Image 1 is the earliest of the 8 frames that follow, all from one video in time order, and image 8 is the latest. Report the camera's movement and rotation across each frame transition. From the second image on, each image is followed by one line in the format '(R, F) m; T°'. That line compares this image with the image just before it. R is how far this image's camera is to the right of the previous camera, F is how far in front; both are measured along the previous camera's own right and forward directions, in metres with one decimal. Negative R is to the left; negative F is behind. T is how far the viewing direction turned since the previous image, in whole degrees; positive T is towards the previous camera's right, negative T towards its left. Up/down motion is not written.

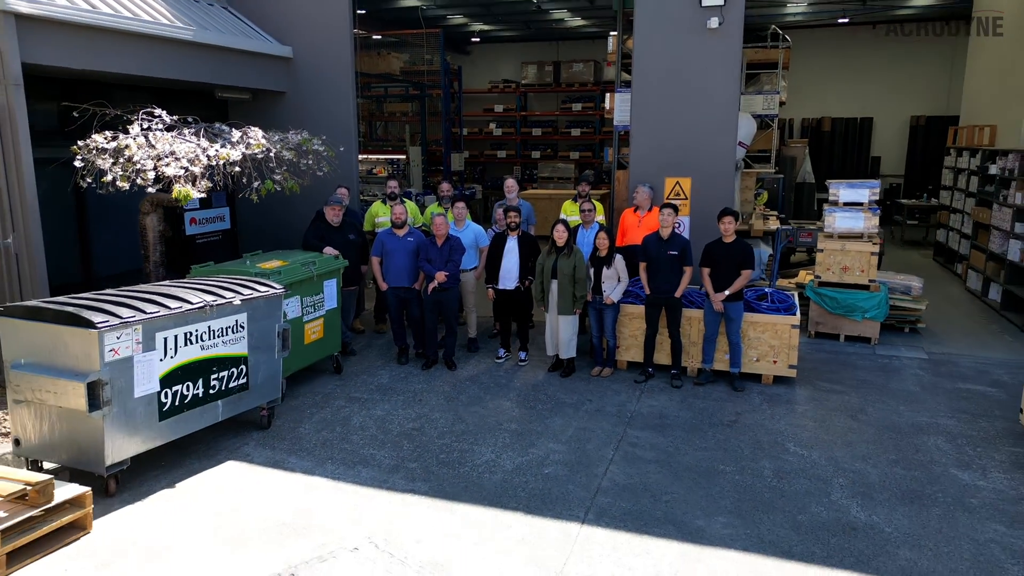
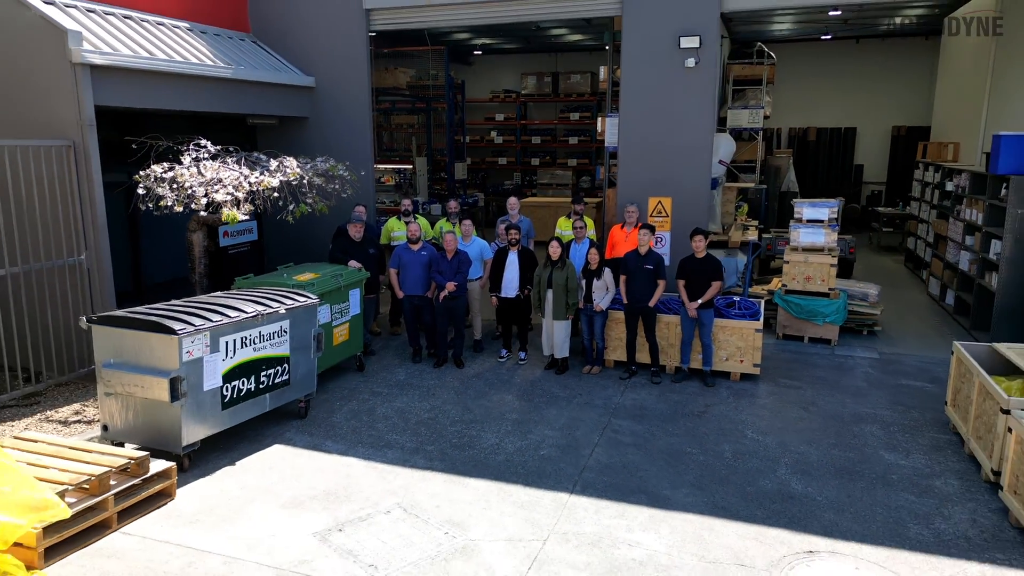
(0.0, -1.0) m; 0°
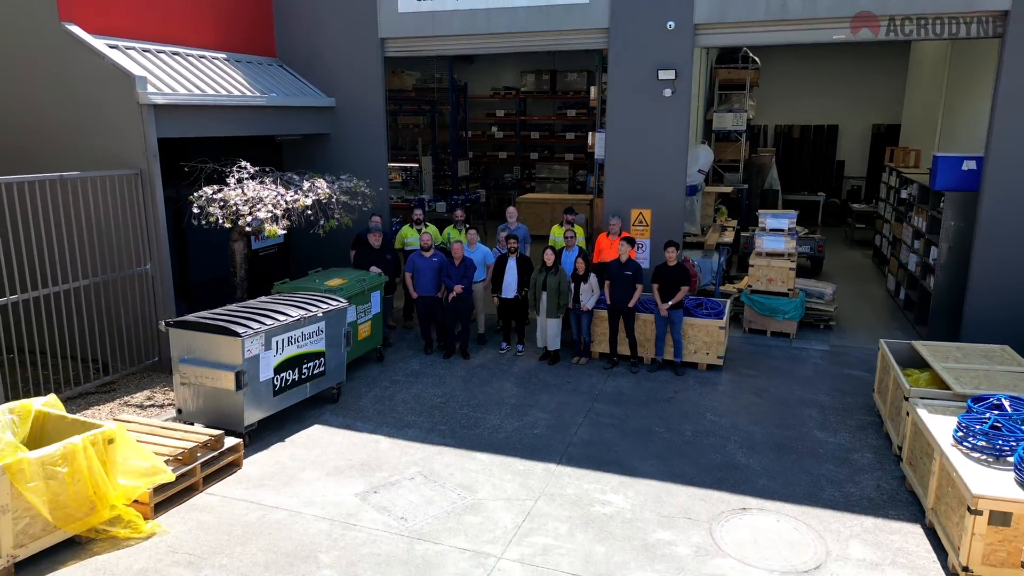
(0.0, -1.2) m; 0°
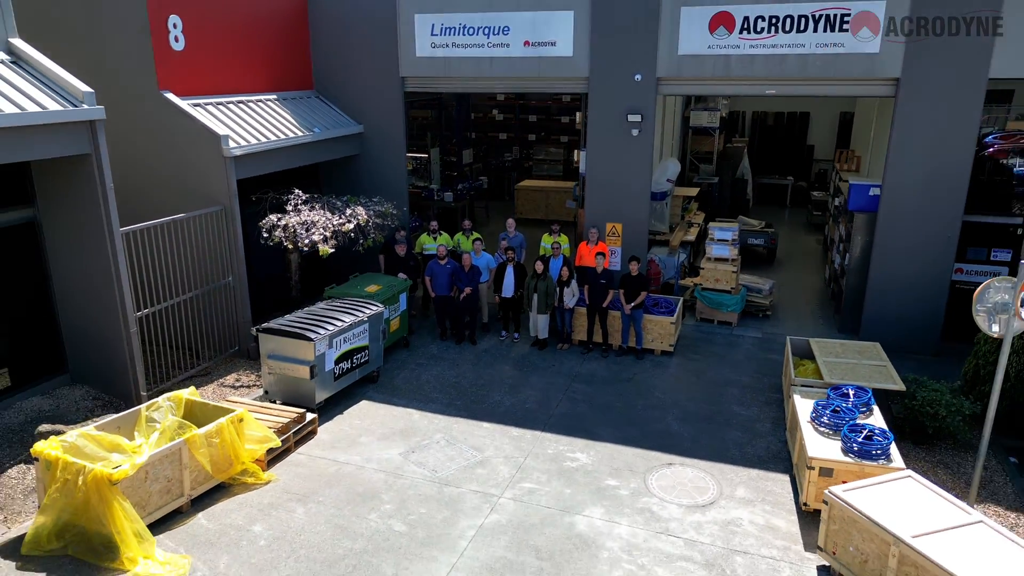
(0.0, -2.4) m; 0°
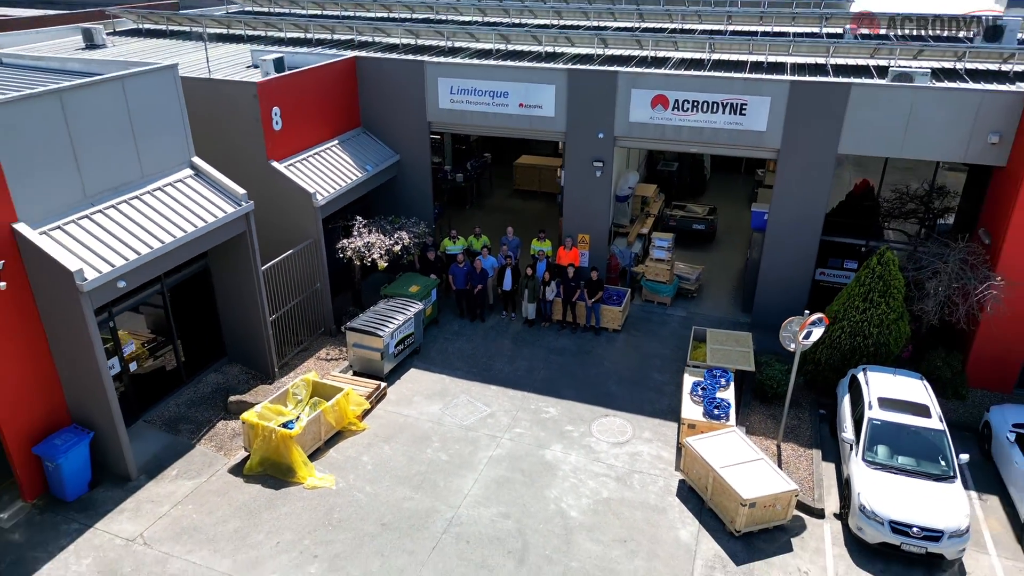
(+0.1, -4.7) m; 0°
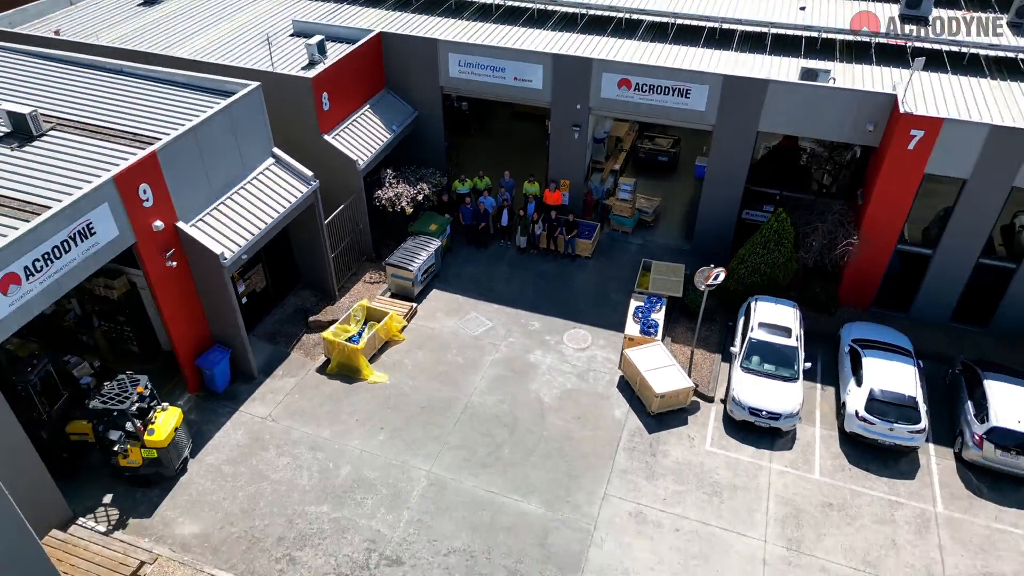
(+0.2, -4.9) m; 0°
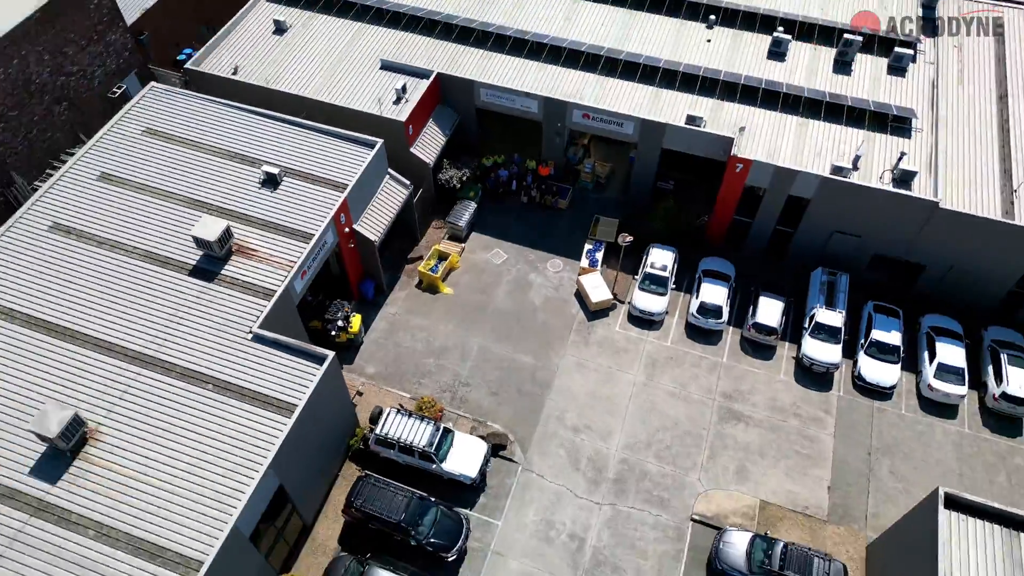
(-0.3, -14.4) m; 0°
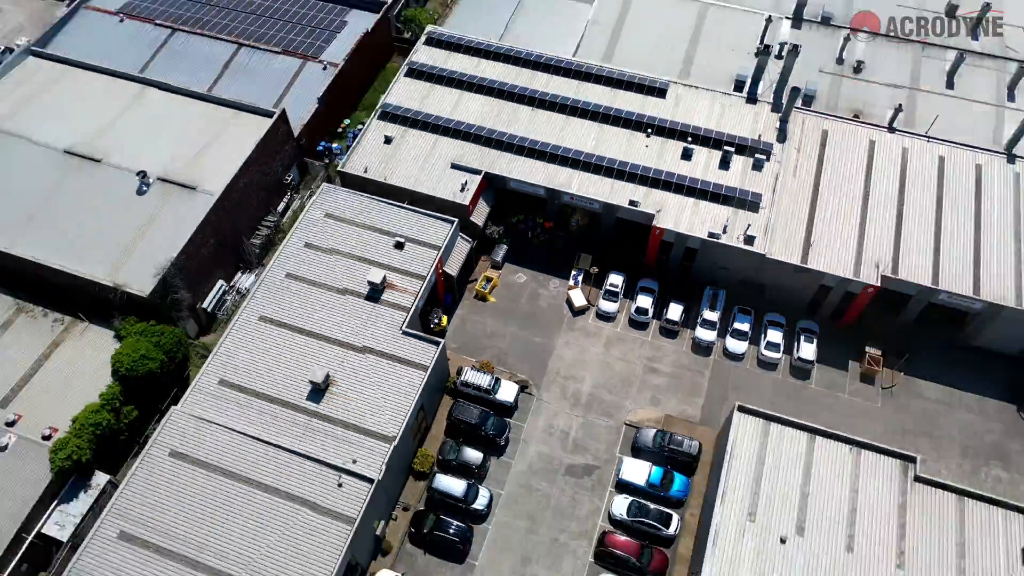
(-1.0, -24.4) m; 0°
